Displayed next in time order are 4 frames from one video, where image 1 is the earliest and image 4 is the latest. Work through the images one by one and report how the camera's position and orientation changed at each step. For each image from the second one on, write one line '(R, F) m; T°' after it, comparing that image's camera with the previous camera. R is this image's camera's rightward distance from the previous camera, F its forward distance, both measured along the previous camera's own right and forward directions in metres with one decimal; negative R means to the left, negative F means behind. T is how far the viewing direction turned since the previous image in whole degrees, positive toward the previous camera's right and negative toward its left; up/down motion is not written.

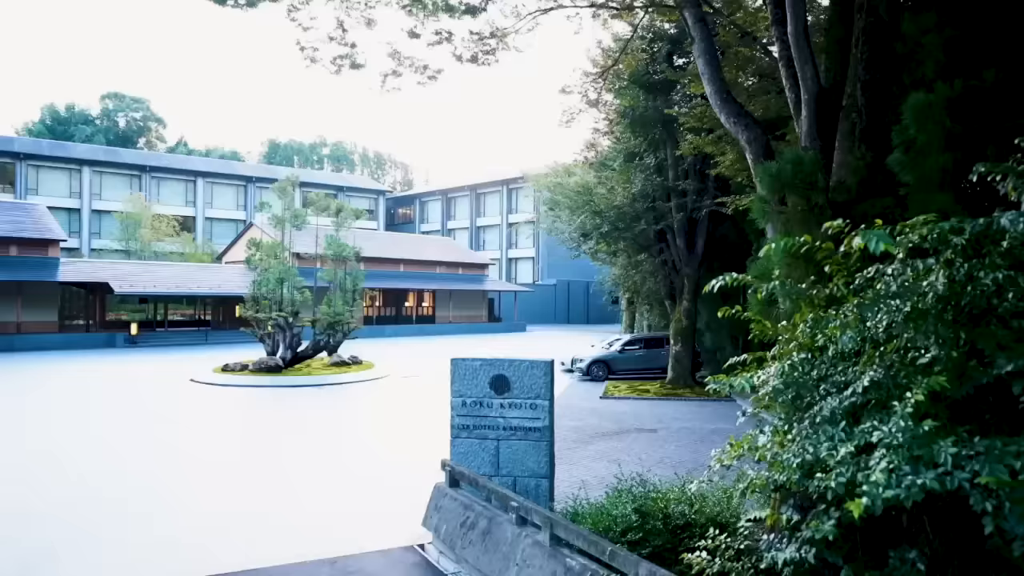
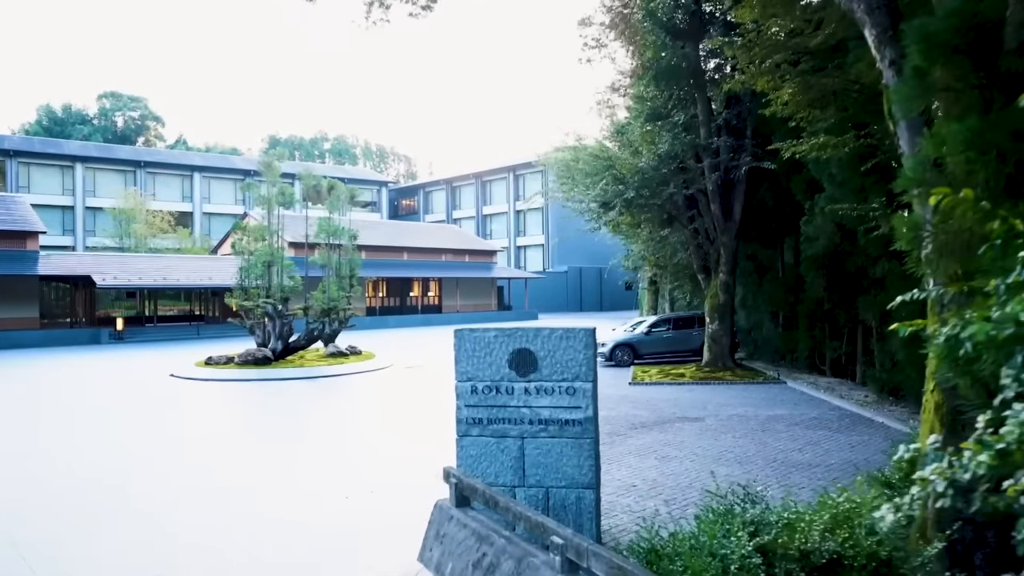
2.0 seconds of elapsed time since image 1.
(-0.1, +2.0) m; -1°
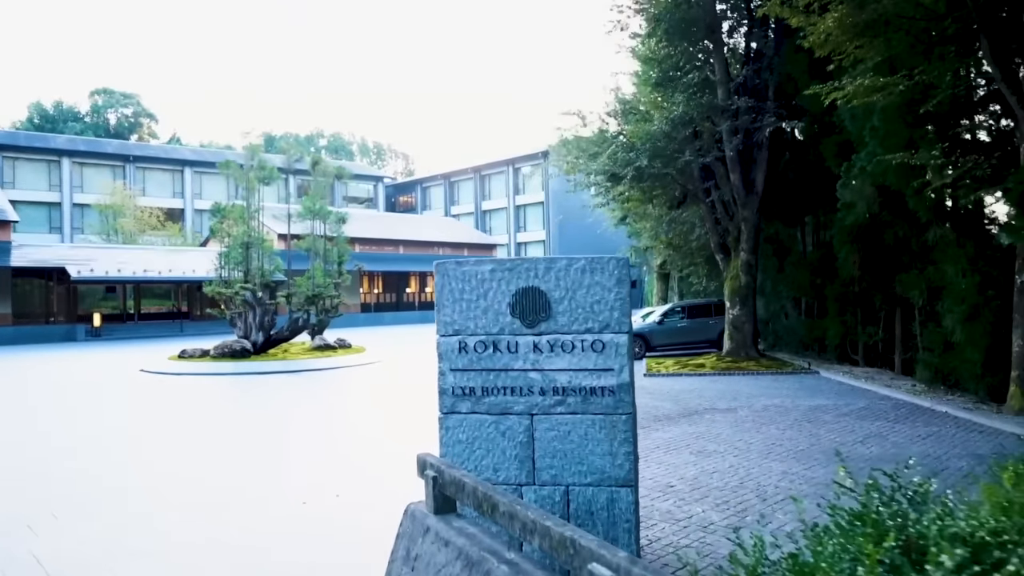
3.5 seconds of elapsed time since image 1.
(0.0, +1.5) m; 0°
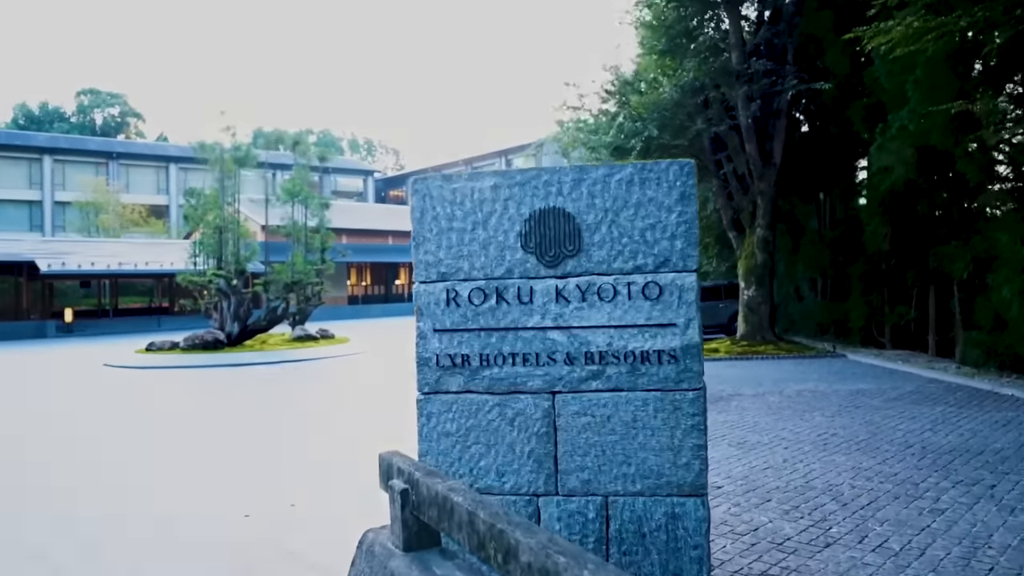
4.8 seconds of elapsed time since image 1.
(-0.1, +1.2) m; 0°
